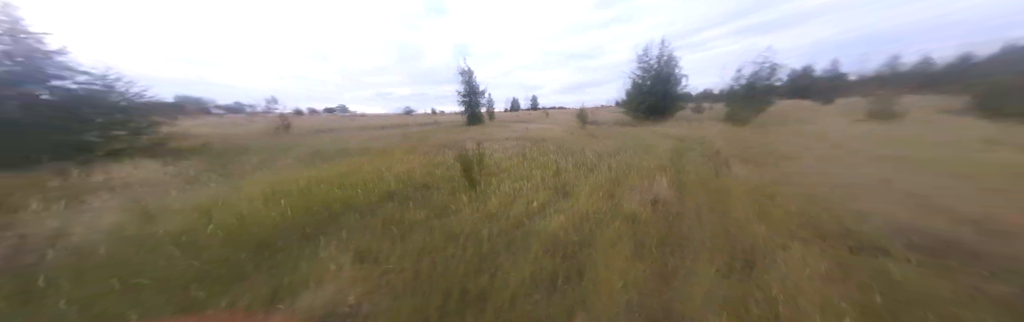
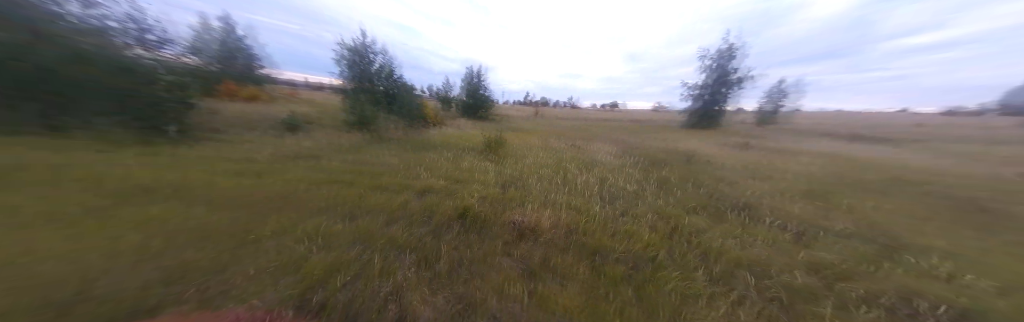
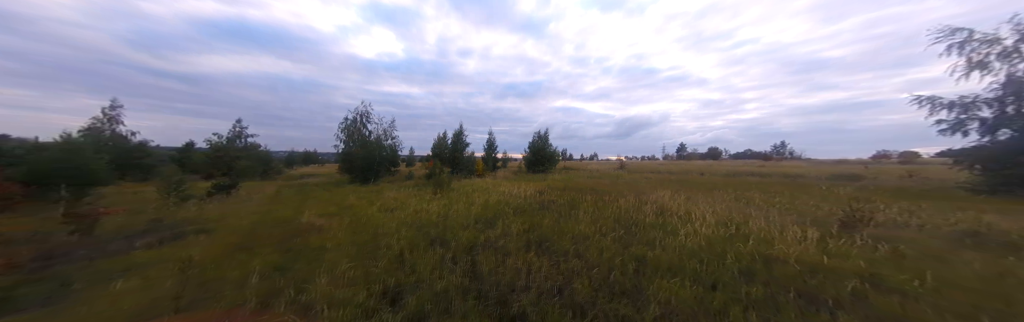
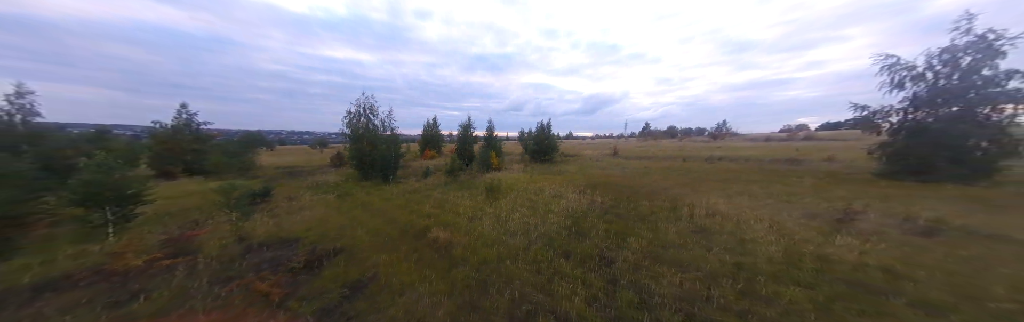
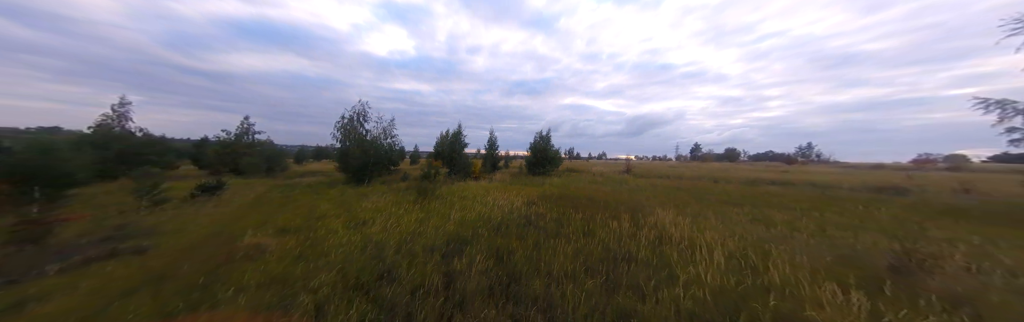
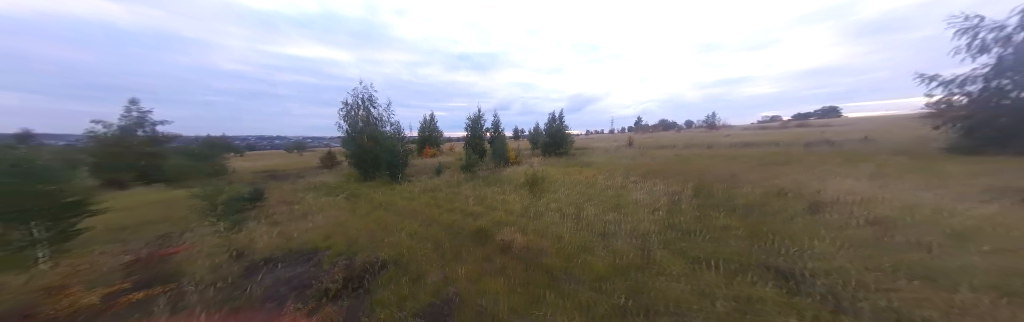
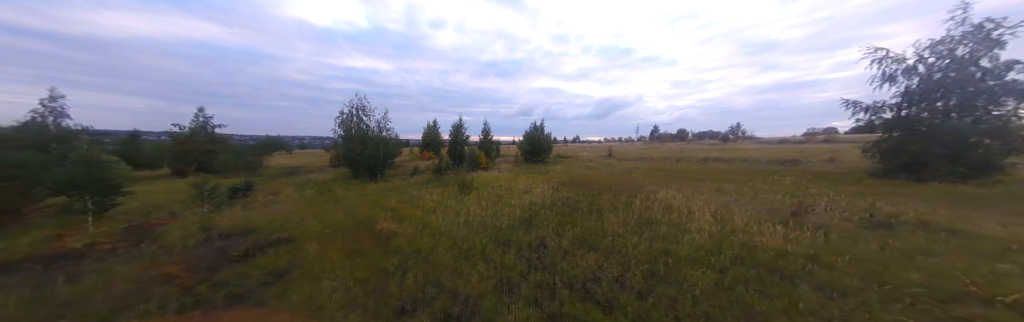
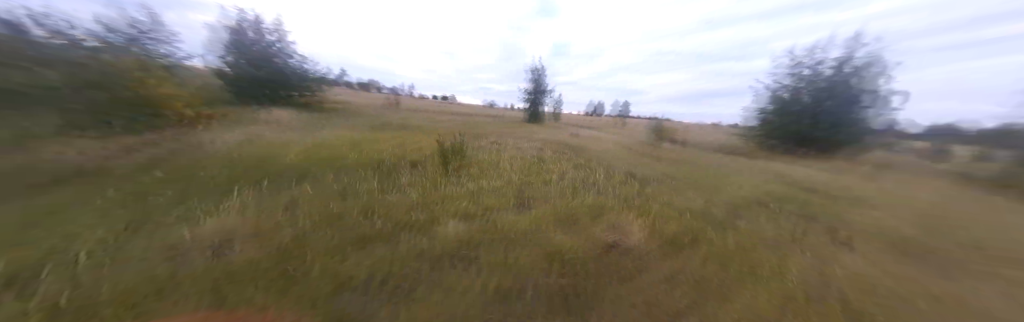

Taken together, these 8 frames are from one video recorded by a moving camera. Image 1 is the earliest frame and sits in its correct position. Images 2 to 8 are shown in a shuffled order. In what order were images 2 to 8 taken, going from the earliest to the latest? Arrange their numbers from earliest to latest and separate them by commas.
8, 2, 6, 4, 7, 3, 5
